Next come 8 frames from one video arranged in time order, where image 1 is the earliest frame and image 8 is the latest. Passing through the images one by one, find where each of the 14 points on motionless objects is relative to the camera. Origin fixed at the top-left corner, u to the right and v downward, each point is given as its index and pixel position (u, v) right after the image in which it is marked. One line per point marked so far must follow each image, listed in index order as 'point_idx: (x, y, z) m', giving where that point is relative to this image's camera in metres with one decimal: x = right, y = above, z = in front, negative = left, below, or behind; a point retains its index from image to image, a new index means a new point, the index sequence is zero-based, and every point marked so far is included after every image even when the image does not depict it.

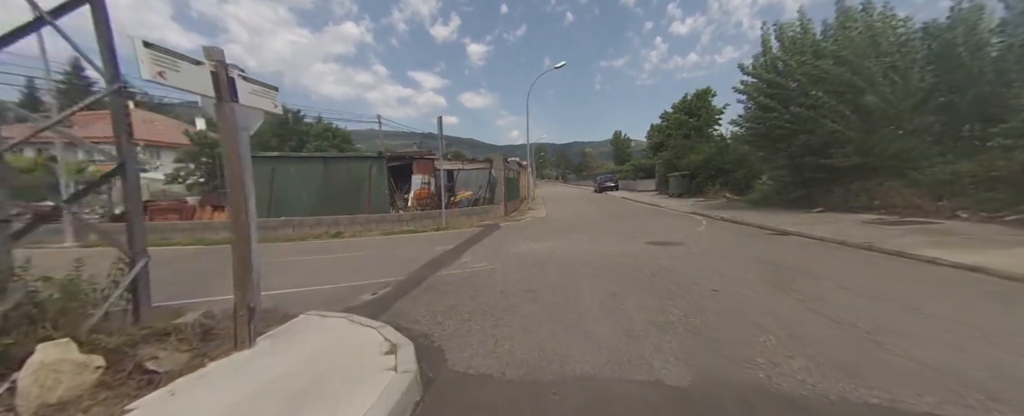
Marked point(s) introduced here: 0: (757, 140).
0: (+11.1, +3.0, +15.6) m
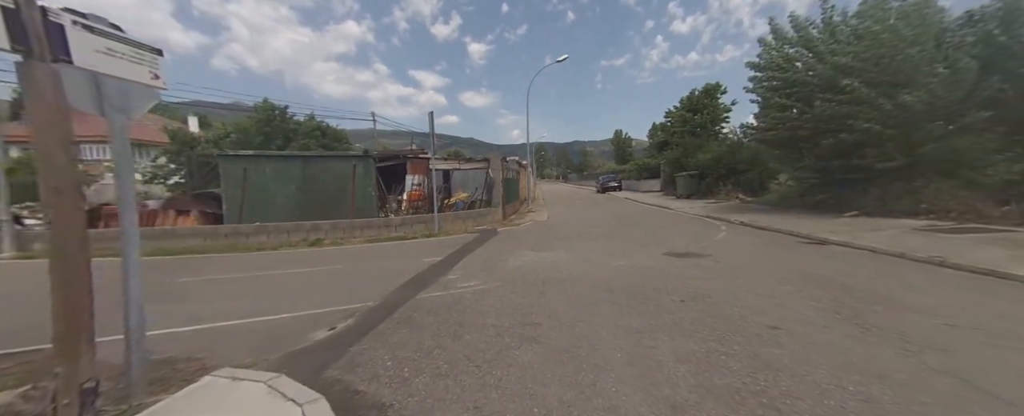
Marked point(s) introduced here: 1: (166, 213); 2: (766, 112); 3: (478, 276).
0: (+11.0, +2.9, +14.3) m
1: (-10.9, -0.2, +10.9) m
2: (+12.2, +4.4, +14.9) m
3: (-0.7, -1.4, +7.1) m
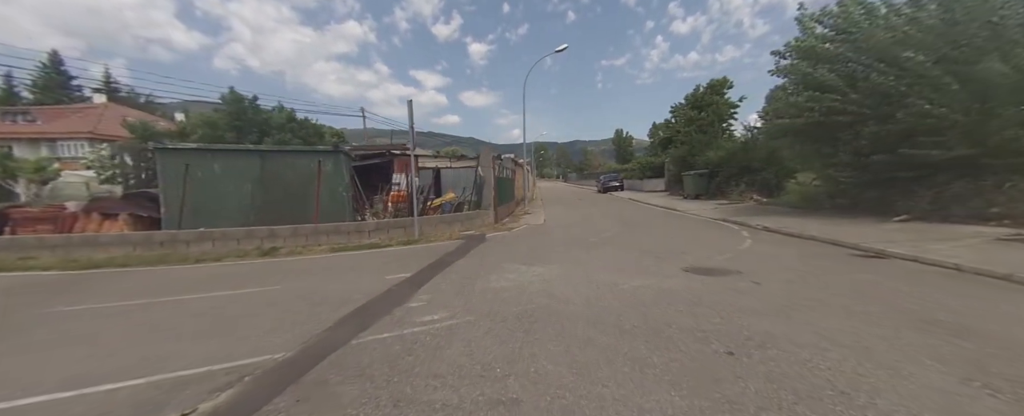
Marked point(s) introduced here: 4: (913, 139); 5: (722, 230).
0: (+10.7, +2.8, +12.6) m
1: (-11.2, -0.3, +9.2) m
2: (+11.9, +4.3, +13.3) m
3: (-1.0, -1.5, +5.4) m
4: (+11.7, +2.0, +10.1) m
5: (+7.0, -0.8, +11.5) m
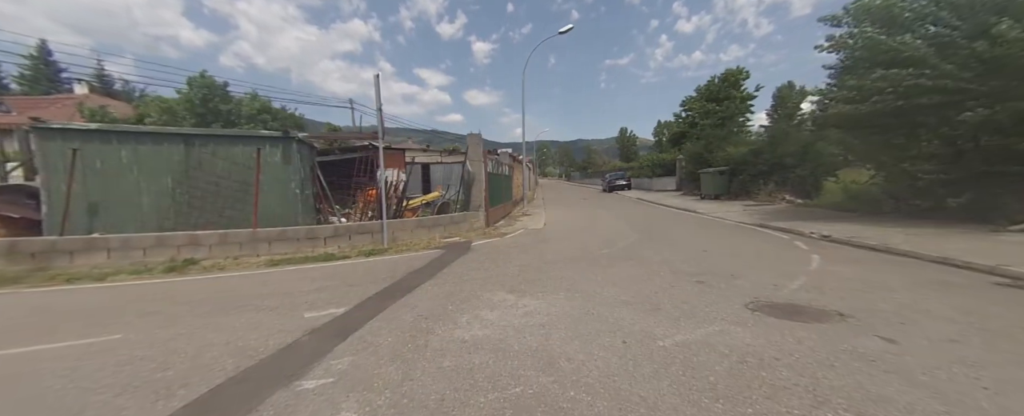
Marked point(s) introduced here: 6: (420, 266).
0: (+10.6, +2.7, +10.2) m
1: (-11.5, -0.2, +7.0) m
2: (+11.8, +4.2, +10.8) m
3: (-1.3, -1.6, +3.1) m
4: (+11.5, +1.8, +7.7) m
5: (+6.8, -0.9, +9.1) m
6: (-2.0, -1.3, +7.6) m
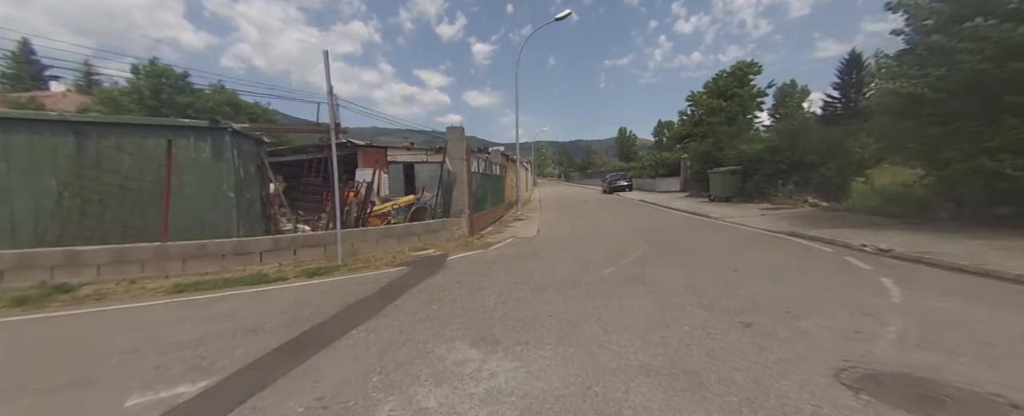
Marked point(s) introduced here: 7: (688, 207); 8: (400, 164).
0: (+10.2, +2.6, +8.5) m
1: (-11.9, -0.4, +5.1) m
2: (+11.4, +4.0, +9.1) m
3: (-1.7, -1.7, +1.3) m
4: (+11.1, +1.7, +5.9) m
5: (+6.4, -1.1, +7.4) m
6: (-2.4, -1.4, +5.8) m
7: (+10.0, +0.1, +19.6) m
8: (-6.1, +2.4, +18.9) m
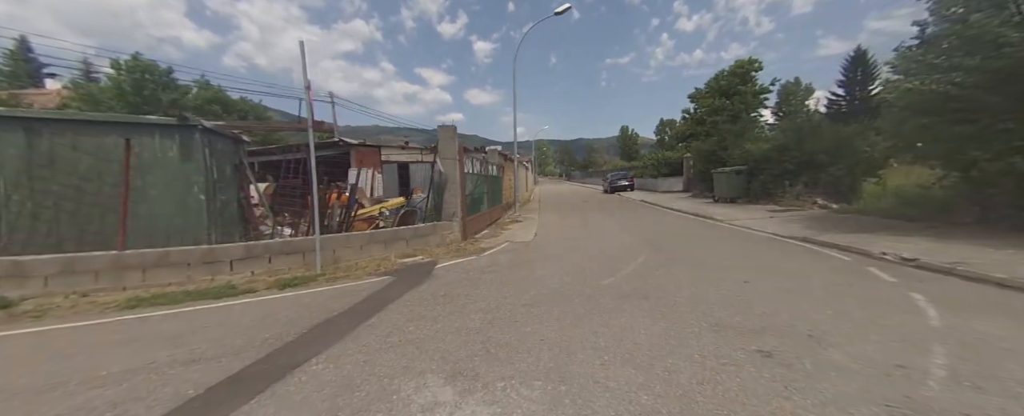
0: (+10.0, +2.4, +7.8) m
1: (-12.0, -0.5, +4.6) m
2: (+11.2, +3.9, +8.4) m
3: (-1.9, -1.8, +0.7) m
4: (+10.9, +1.6, +5.3) m
5: (+6.3, -1.2, +6.8) m
6: (-2.6, -1.5, +5.3) m
7: (+9.9, 0.0, +19.0) m
8: (-6.2, +2.3, +18.4) m
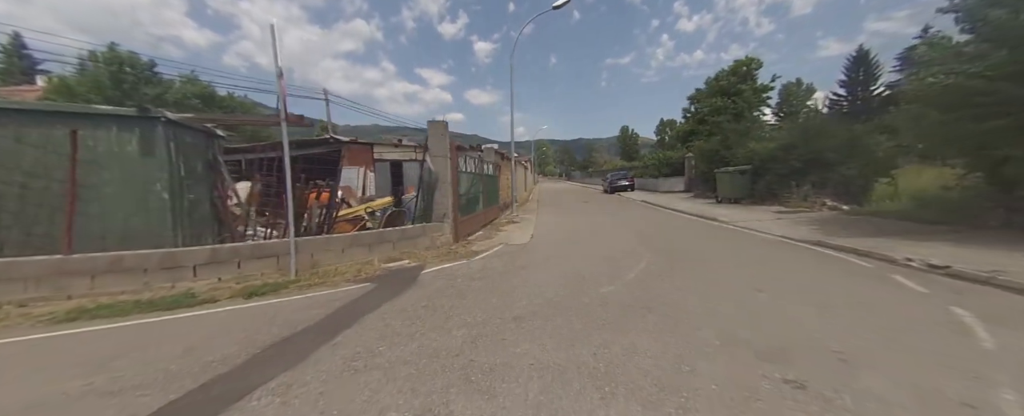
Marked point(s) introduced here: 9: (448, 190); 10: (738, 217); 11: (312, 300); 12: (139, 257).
0: (+9.9, +2.4, +7.2) m
1: (-12.2, -0.5, +4.0) m
2: (+11.1, +3.9, +7.8) m
3: (-2.0, -1.9, +0.1) m
4: (+10.8, +1.5, +4.7) m
5: (+6.1, -1.2, +6.2) m
6: (-2.7, -1.5, +4.7) m
7: (+9.7, 0.0, +18.4) m
8: (-6.4, +2.3, +17.8) m
9: (-1.9, +0.5, +10.1) m
10: (+9.6, -0.4, +14.6) m
11: (-3.2, -1.5, +5.6) m
12: (-6.2, -0.8, +5.7) m
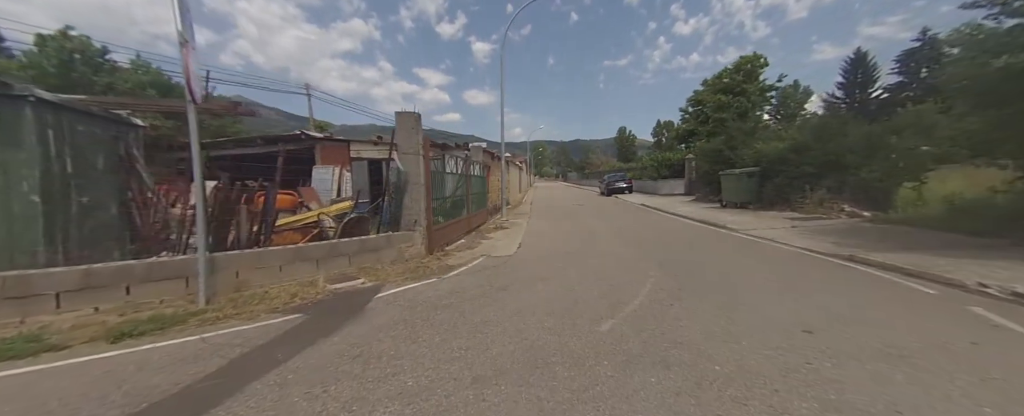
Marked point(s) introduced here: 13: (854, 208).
0: (+9.5, +2.2, +5.9) m
1: (-12.6, -0.6, +2.5) m
2: (+10.7, +3.7, +6.5) m
3: (-2.4, -2.0, -1.3) m
4: (+10.4, +1.3, +3.4) m
5: (+5.7, -1.4, +4.8) m
6: (-3.1, -1.7, +3.2) m
7: (+9.2, -0.3, +17.1) m
8: (-6.9, +2.2, +16.3) m
9: (-2.3, +0.4, +8.6) m
10: (+9.1, -0.6, +13.3) m
11: (-3.6, -1.6, +4.1) m
12: (-6.6, -0.9, +4.2) m
13: (+13.1, 0.0, +13.2) m
